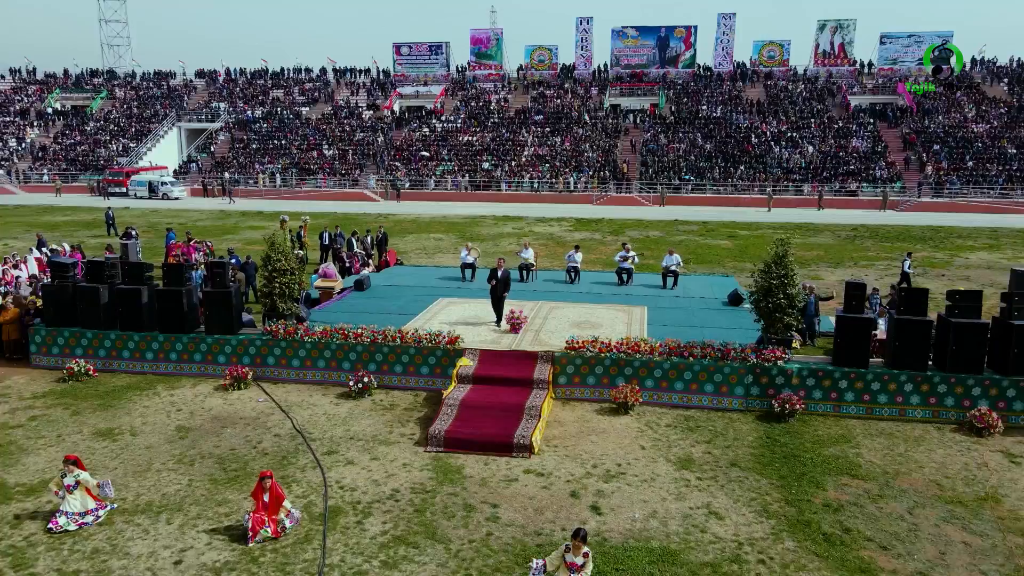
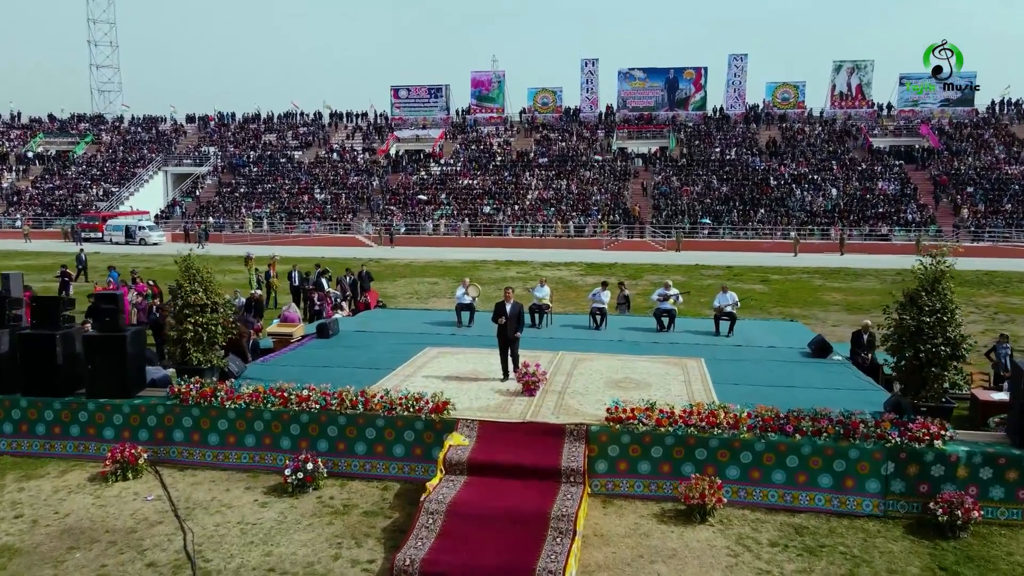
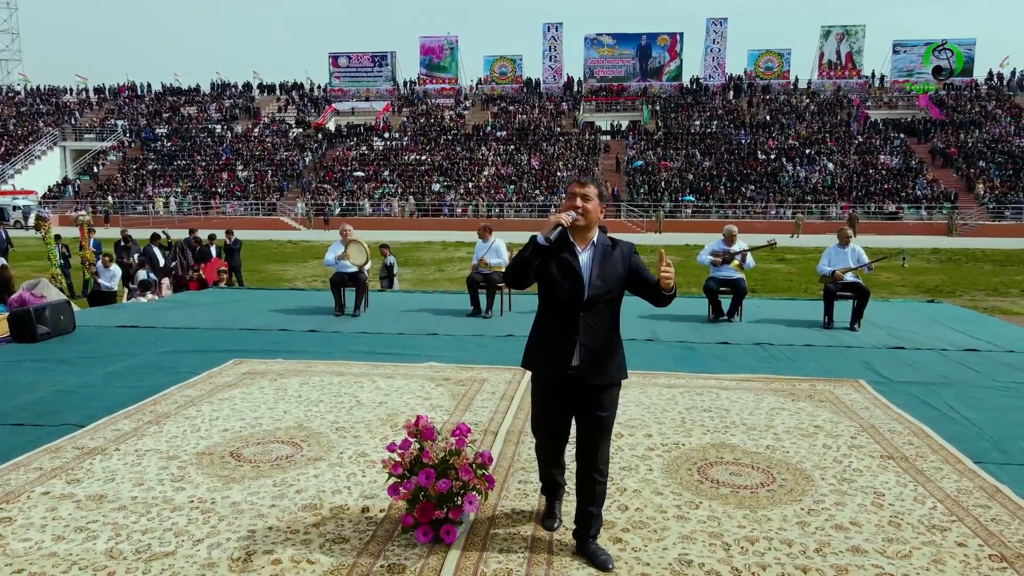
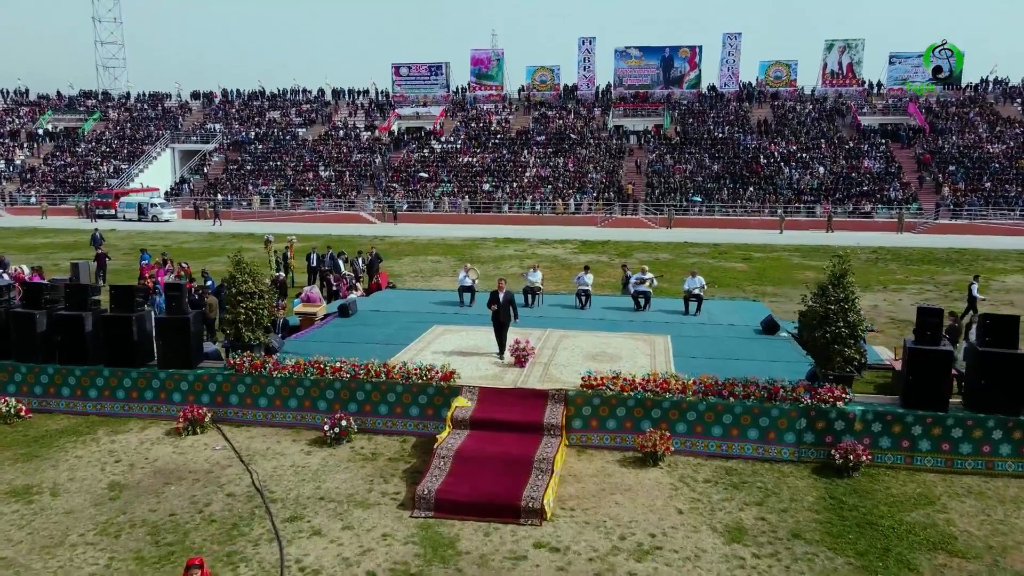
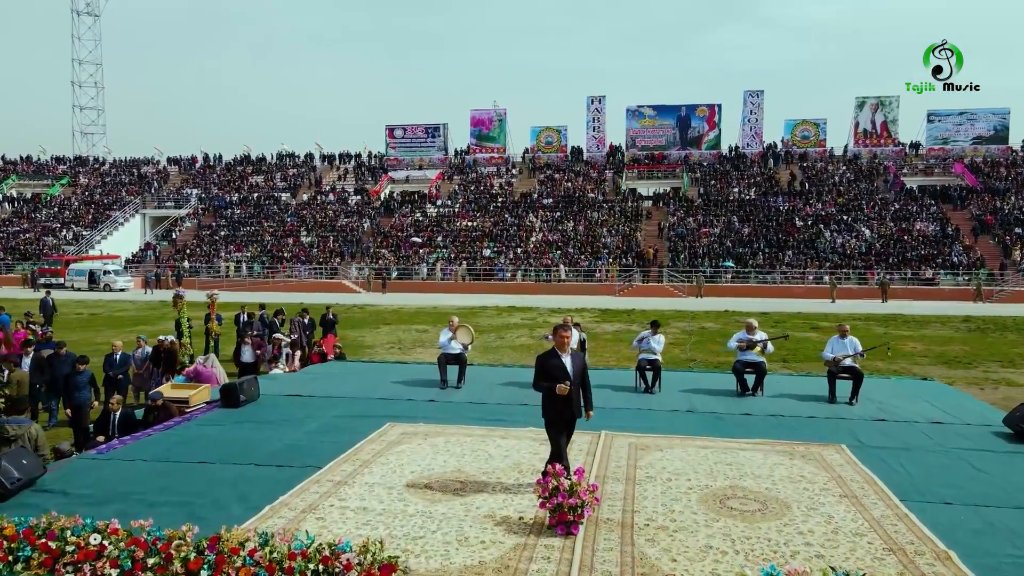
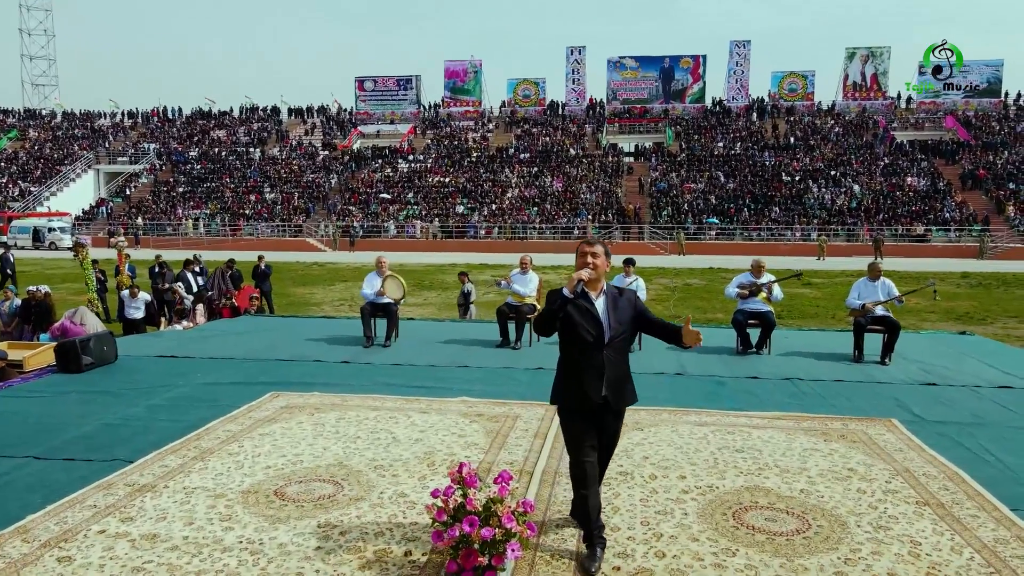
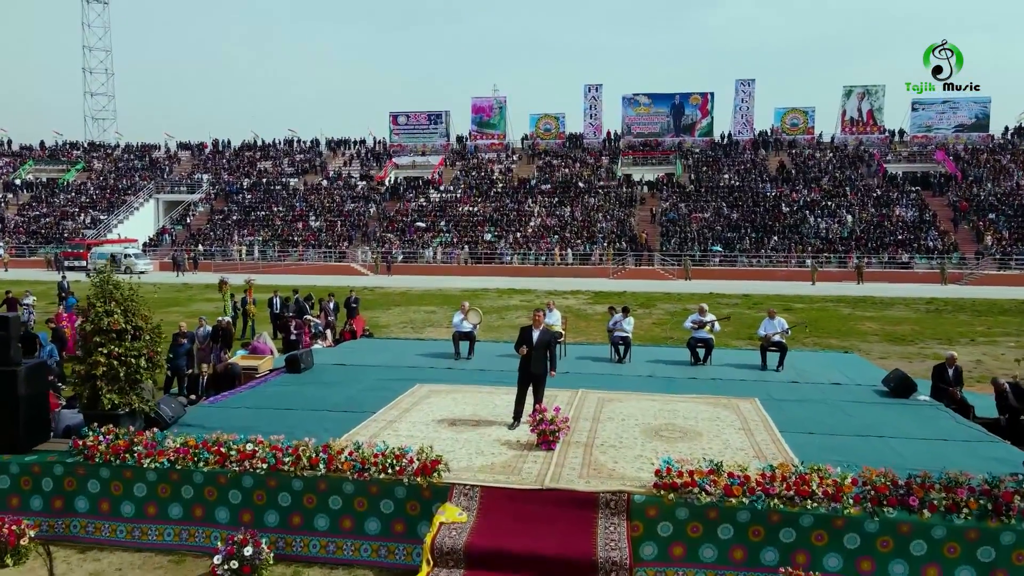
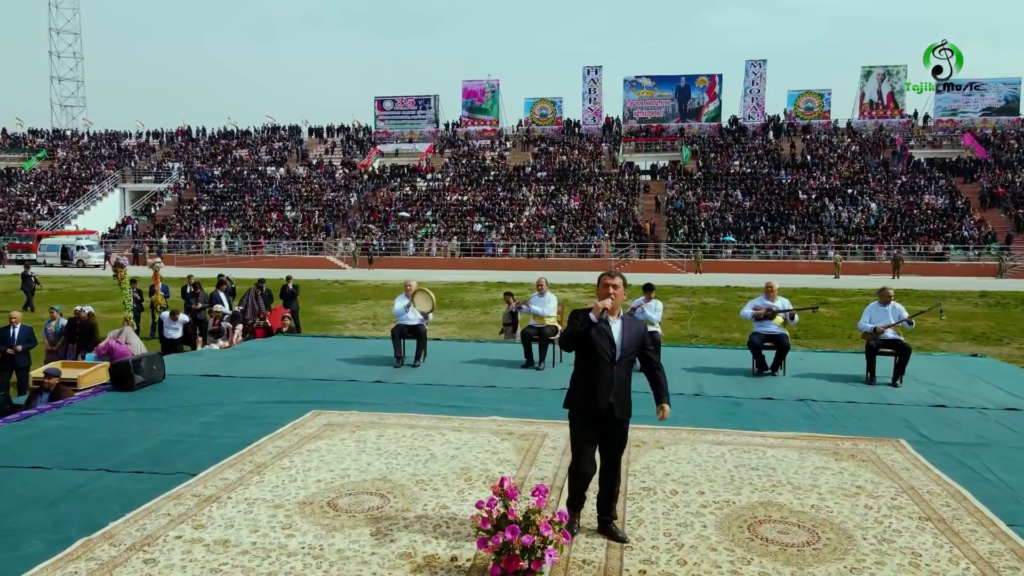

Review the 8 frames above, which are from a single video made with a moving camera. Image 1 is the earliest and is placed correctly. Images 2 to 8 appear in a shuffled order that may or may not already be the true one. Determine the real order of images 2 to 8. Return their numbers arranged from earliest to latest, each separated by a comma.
4, 2, 7, 5, 8, 6, 3
